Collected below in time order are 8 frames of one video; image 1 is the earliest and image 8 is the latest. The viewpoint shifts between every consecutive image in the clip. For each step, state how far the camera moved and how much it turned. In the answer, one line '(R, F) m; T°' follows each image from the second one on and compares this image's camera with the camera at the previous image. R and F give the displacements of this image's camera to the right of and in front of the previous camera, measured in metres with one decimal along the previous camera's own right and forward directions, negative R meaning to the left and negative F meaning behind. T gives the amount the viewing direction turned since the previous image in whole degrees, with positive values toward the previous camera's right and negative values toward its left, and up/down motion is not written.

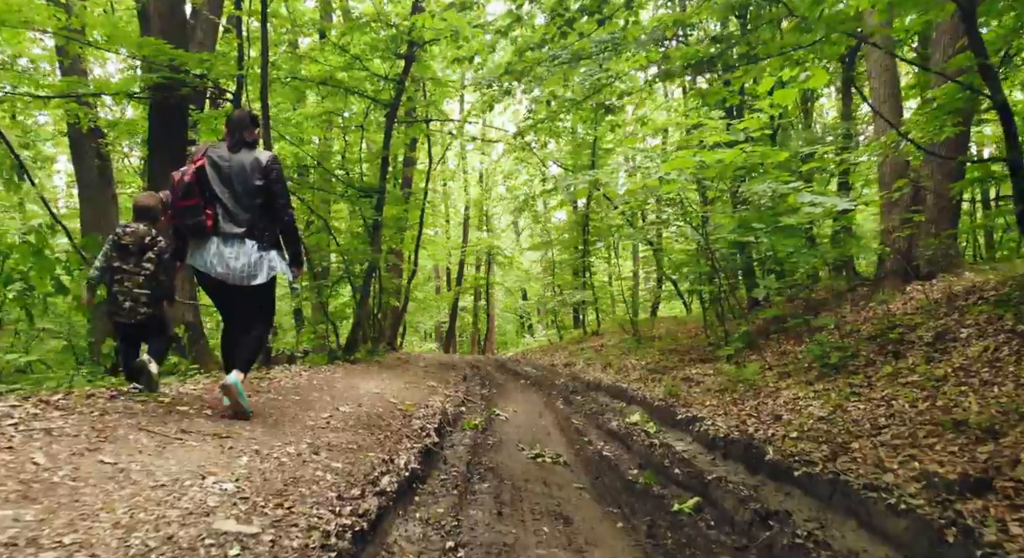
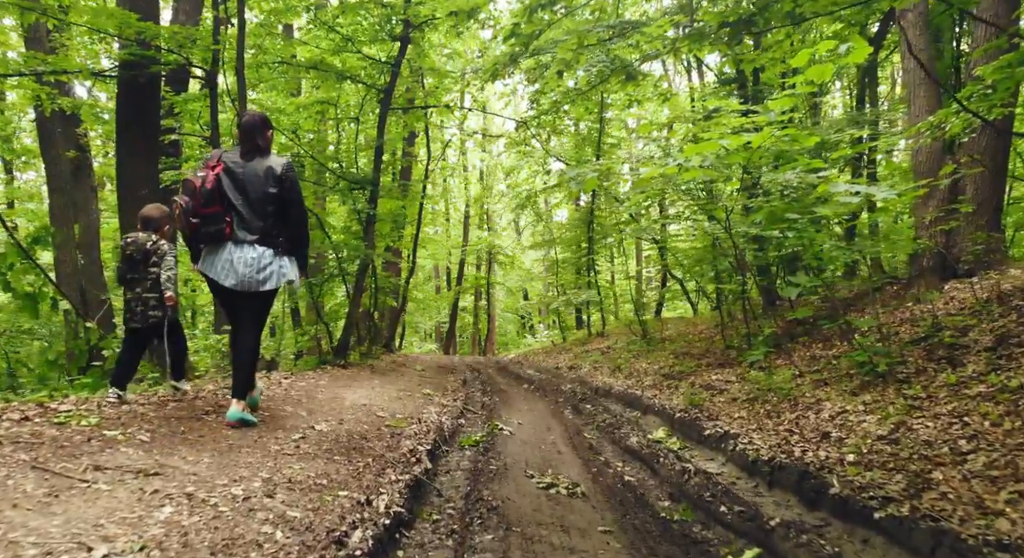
(0.0, +0.8) m; 0°
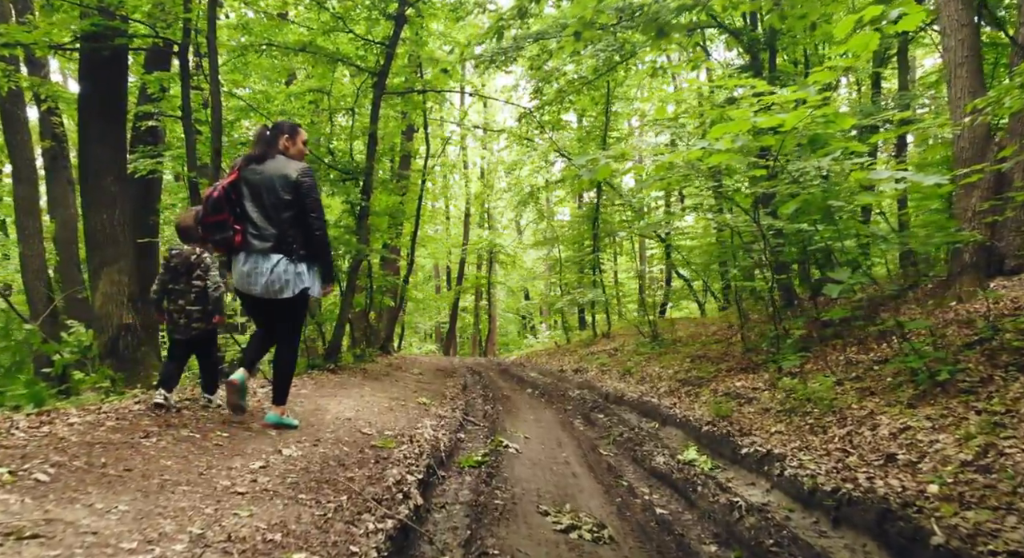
(0.0, +0.8) m; 0°
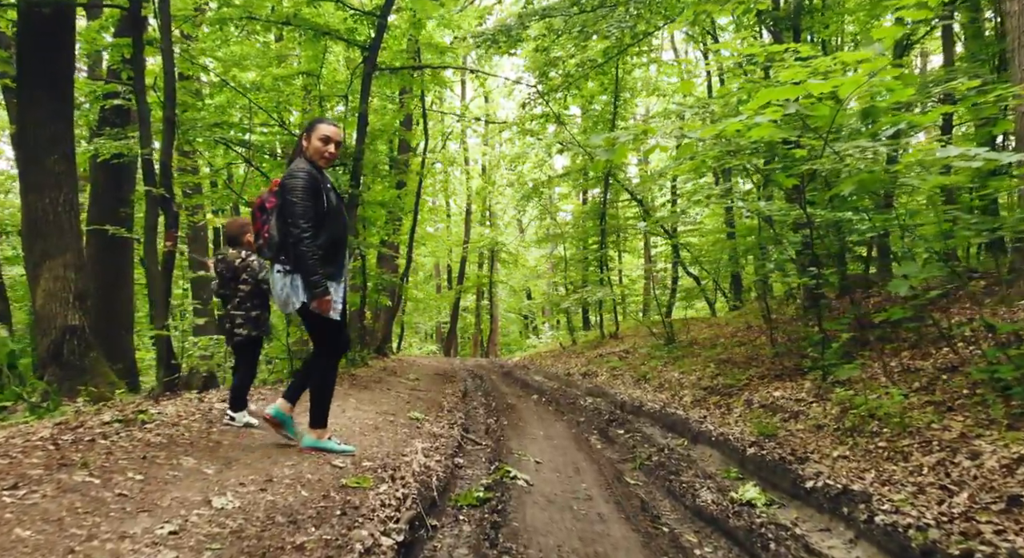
(-0.1, +1.0) m; 0°
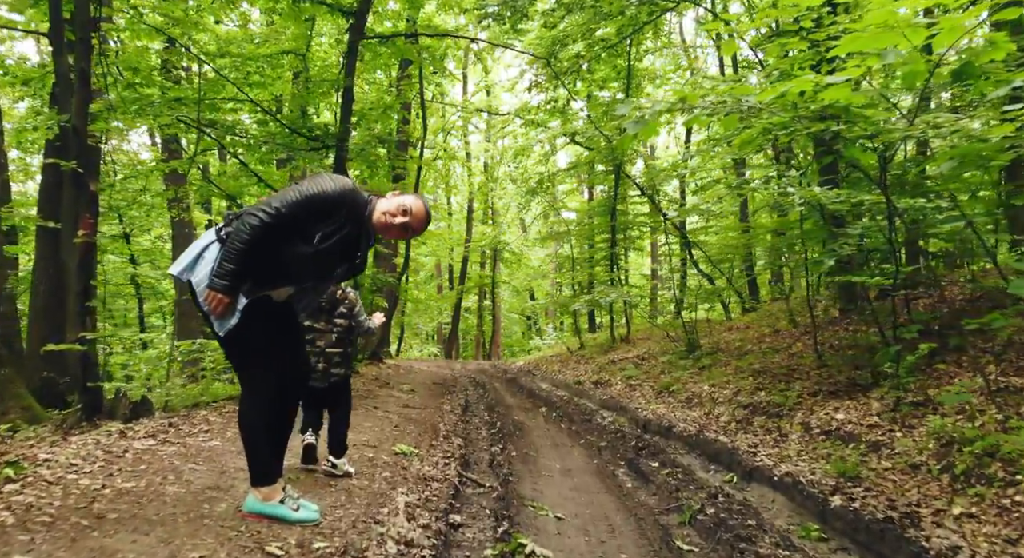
(-0.1, +1.3) m; 0°
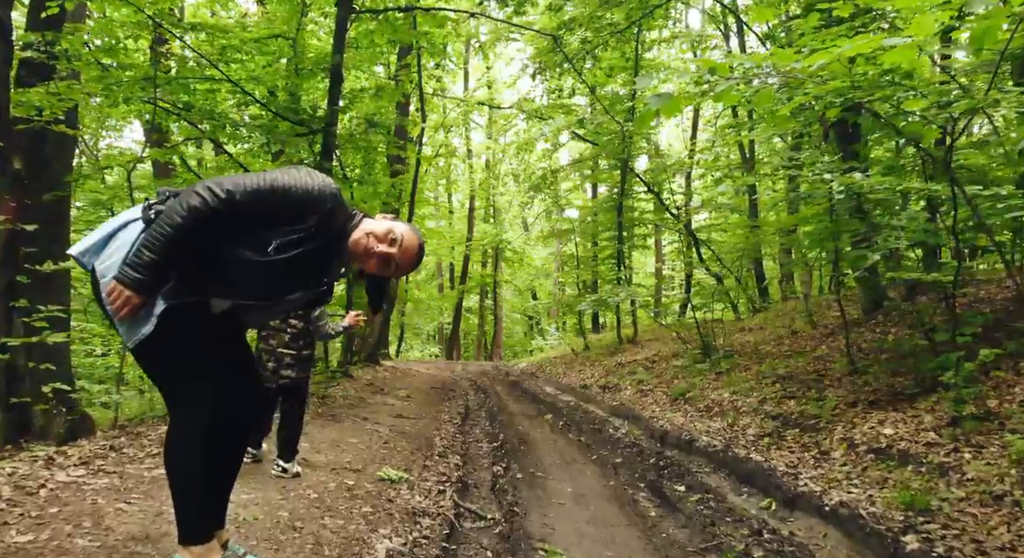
(0.0, +0.7) m; 0°
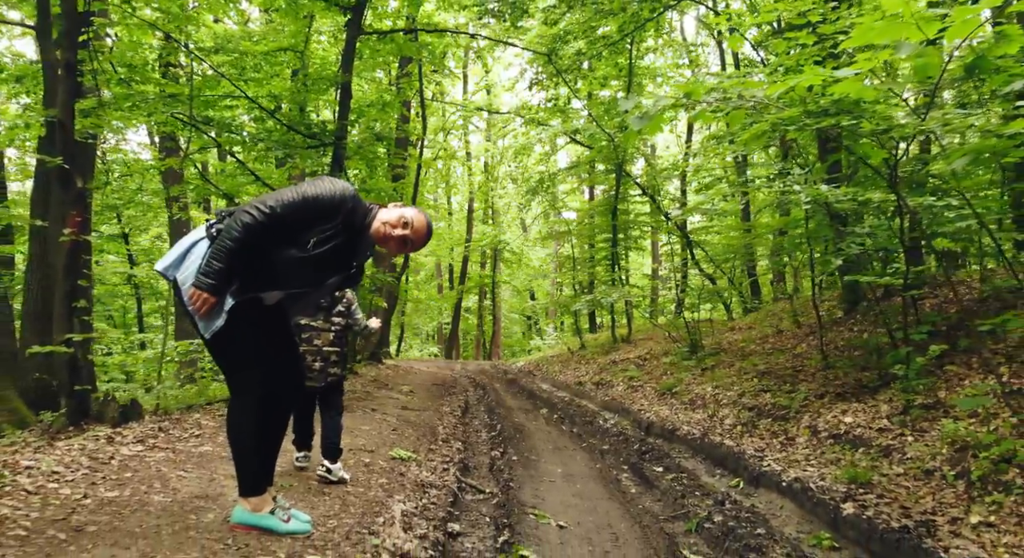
(0.0, -0.6) m; 0°
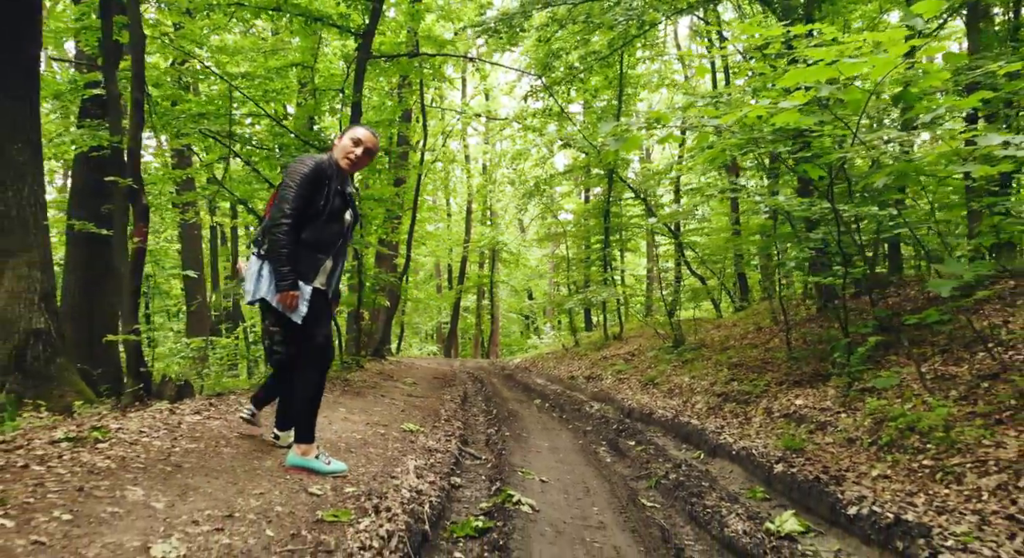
(+0.1, -0.9) m; 0°
